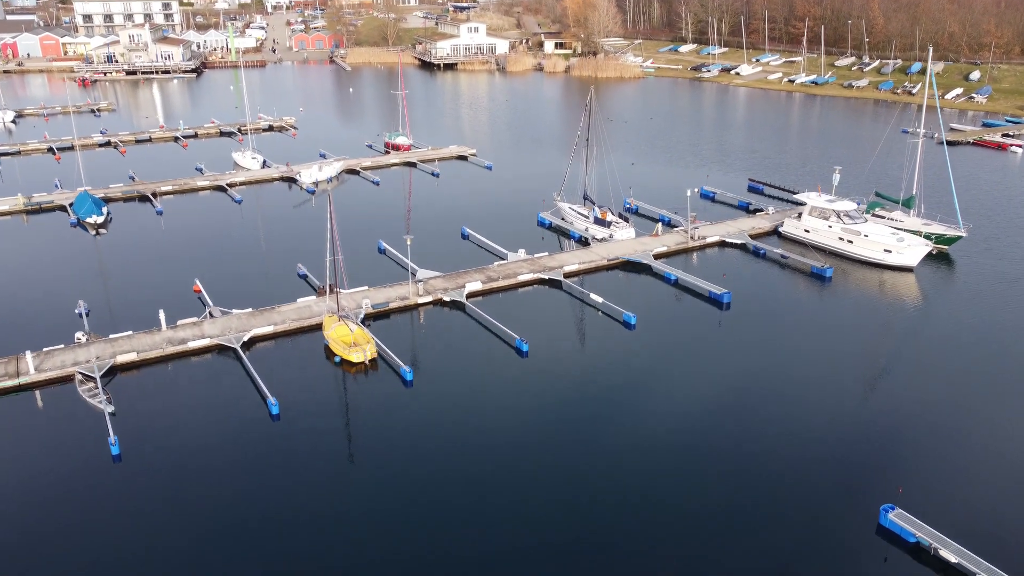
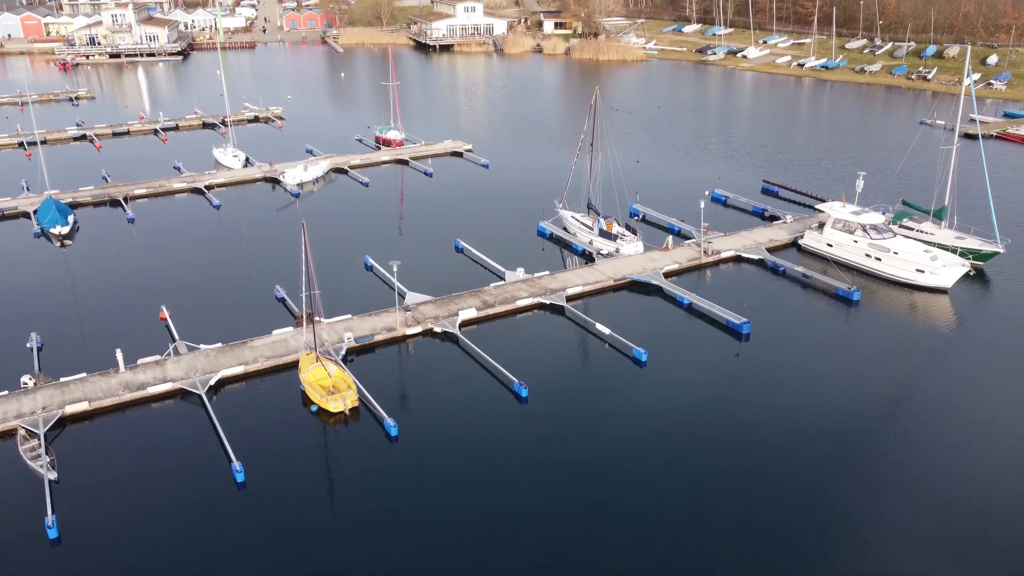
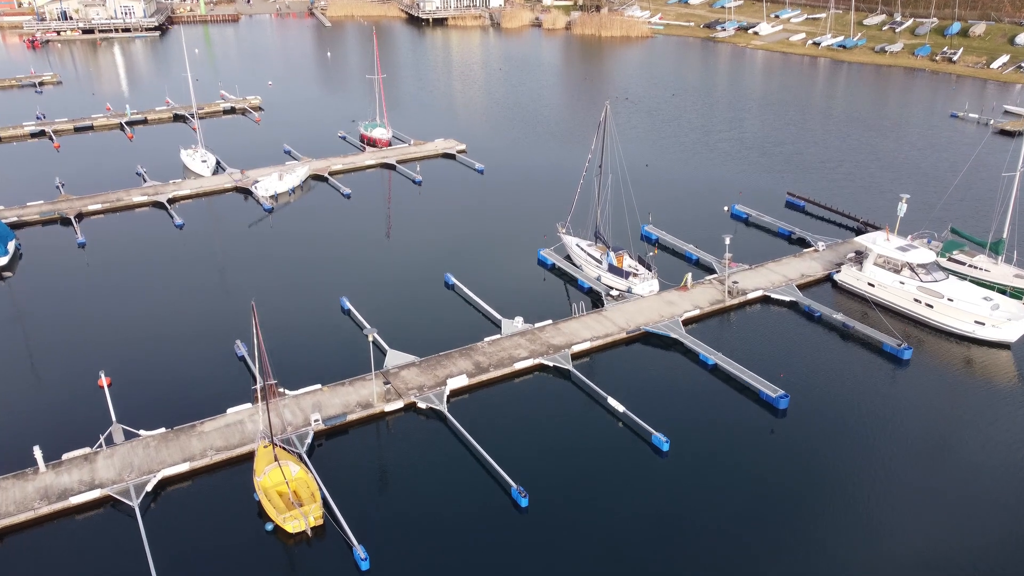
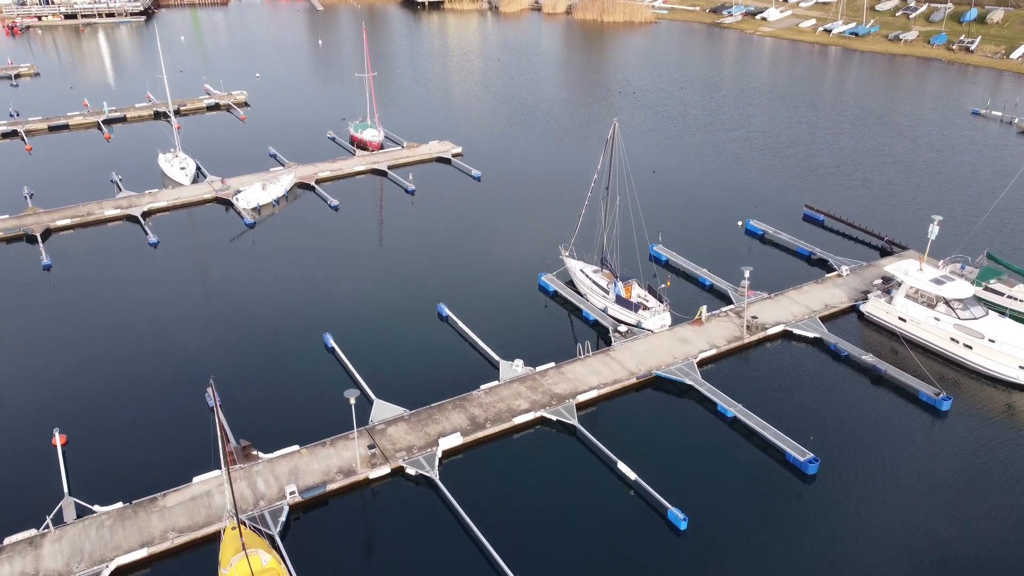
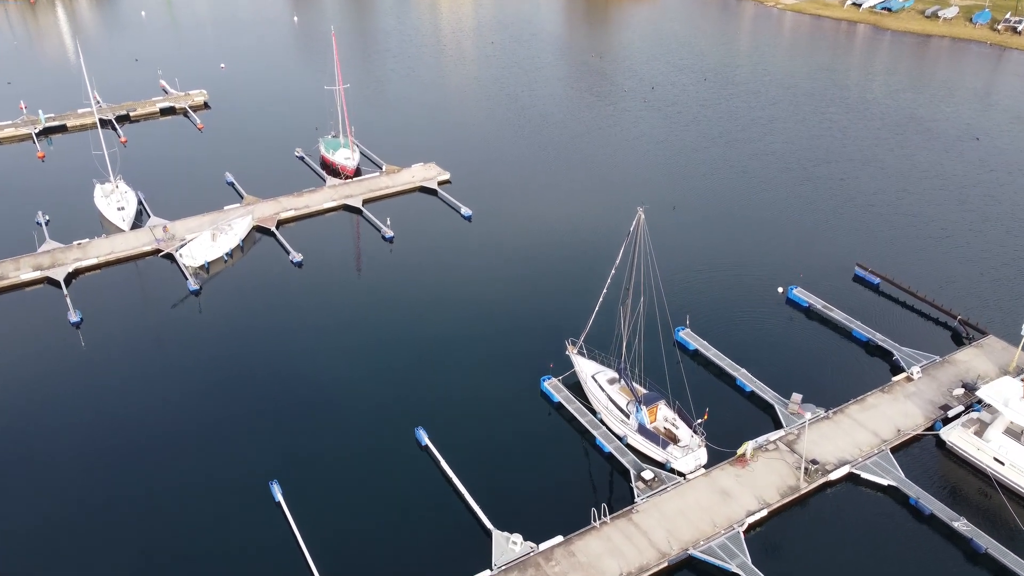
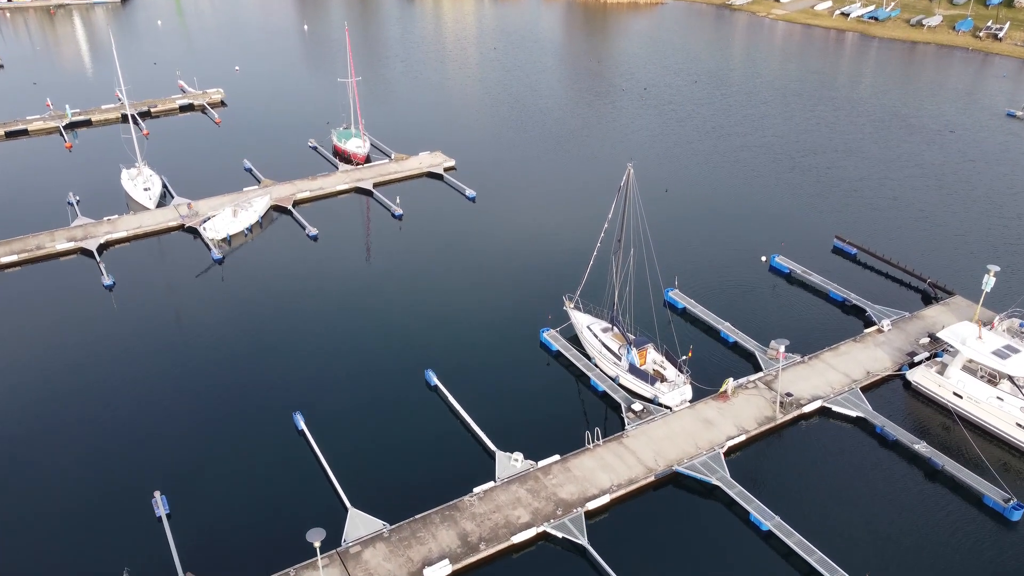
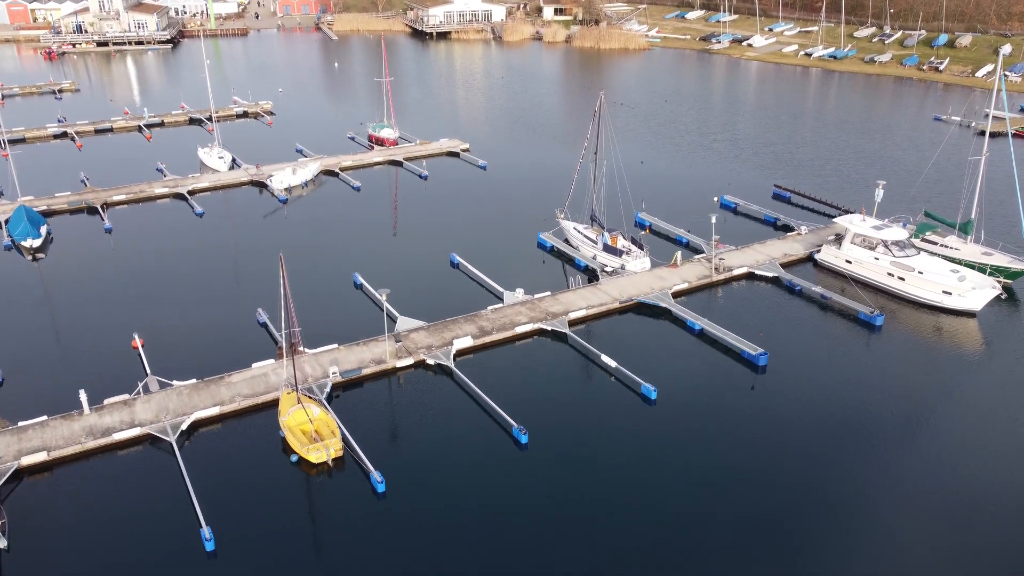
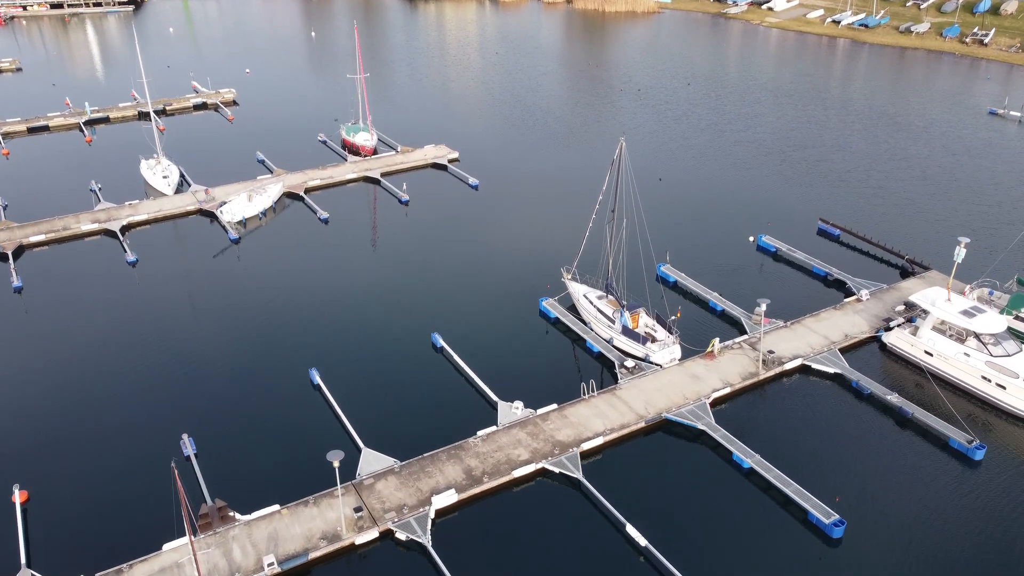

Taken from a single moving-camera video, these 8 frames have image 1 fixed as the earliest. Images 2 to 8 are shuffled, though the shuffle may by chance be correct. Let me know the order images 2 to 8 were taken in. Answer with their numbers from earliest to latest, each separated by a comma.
2, 7, 3, 4, 8, 6, 5
